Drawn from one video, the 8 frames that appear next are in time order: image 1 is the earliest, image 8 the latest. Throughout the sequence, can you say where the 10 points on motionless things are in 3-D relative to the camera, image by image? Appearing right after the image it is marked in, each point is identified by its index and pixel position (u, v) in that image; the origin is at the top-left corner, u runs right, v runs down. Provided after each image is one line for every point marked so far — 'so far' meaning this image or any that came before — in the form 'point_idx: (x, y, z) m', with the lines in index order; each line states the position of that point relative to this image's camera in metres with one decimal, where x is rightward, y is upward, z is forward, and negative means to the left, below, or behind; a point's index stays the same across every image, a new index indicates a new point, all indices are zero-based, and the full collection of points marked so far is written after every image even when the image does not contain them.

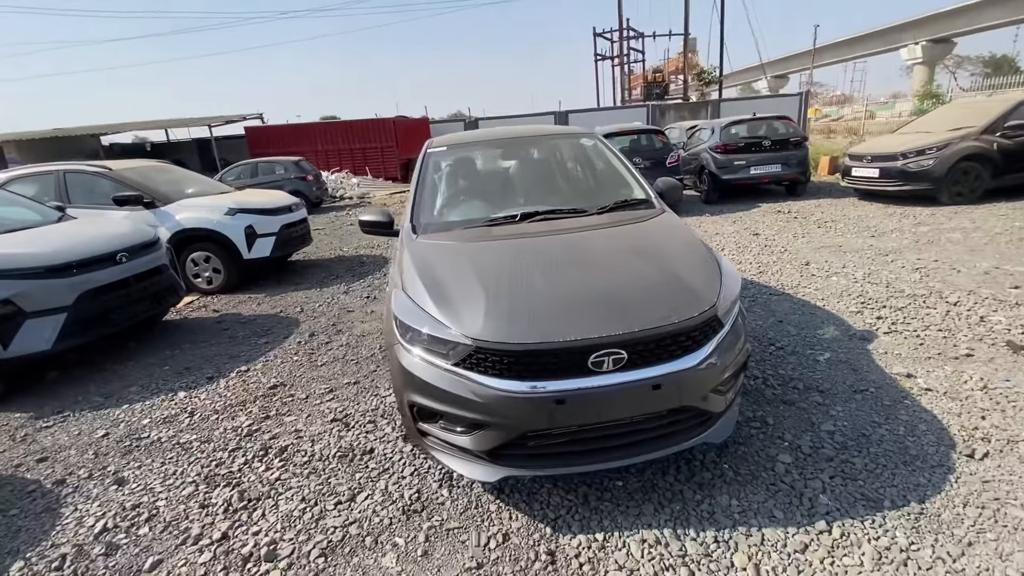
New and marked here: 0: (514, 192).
0: (0.0, +0.6, +3.0) m
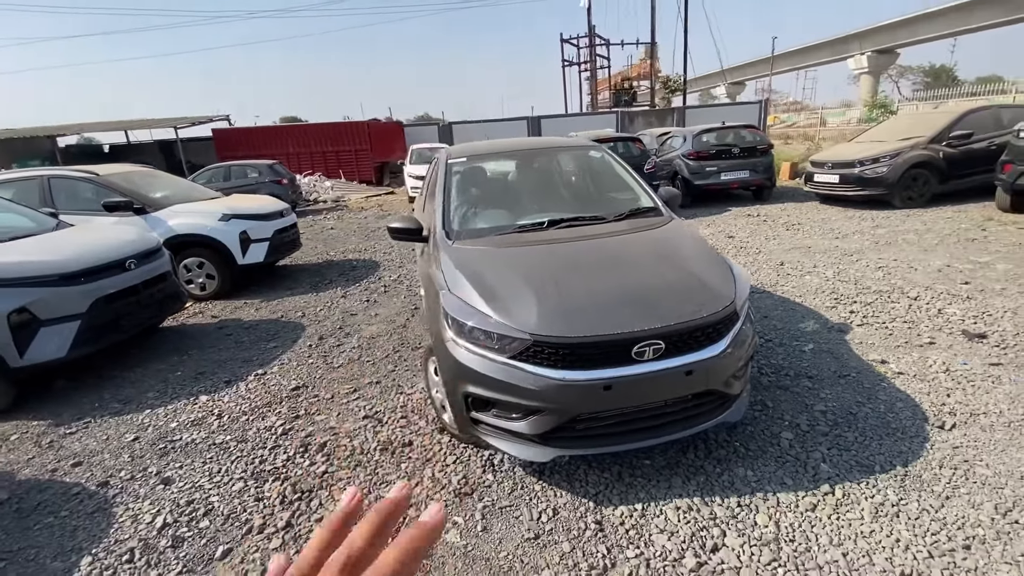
0: (+0.2, +0.6, +3.2) m
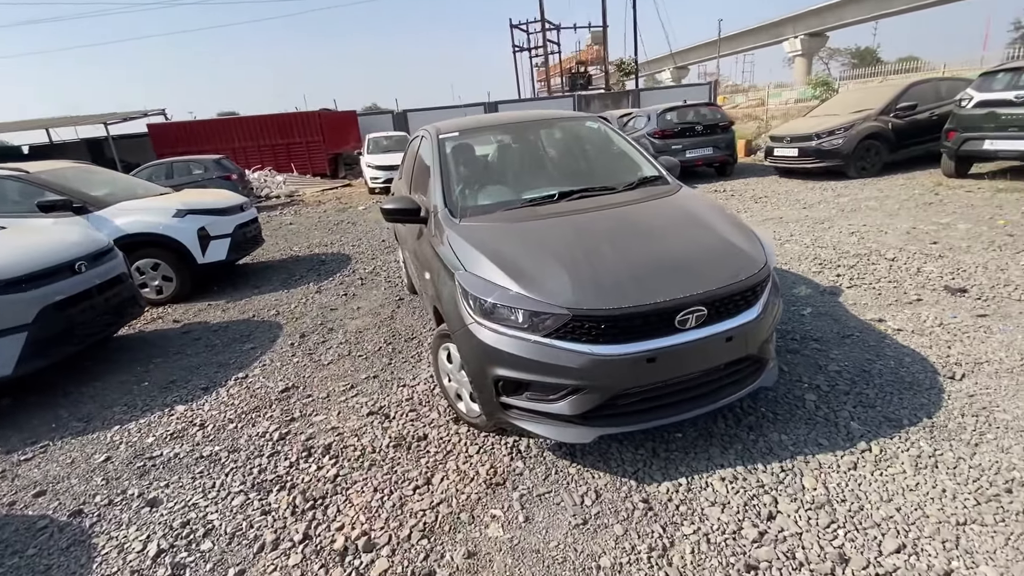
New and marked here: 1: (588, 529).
0: (+0.2, +0.7, +3.1) m
1: (+0.3, -1.0, +1.9) m
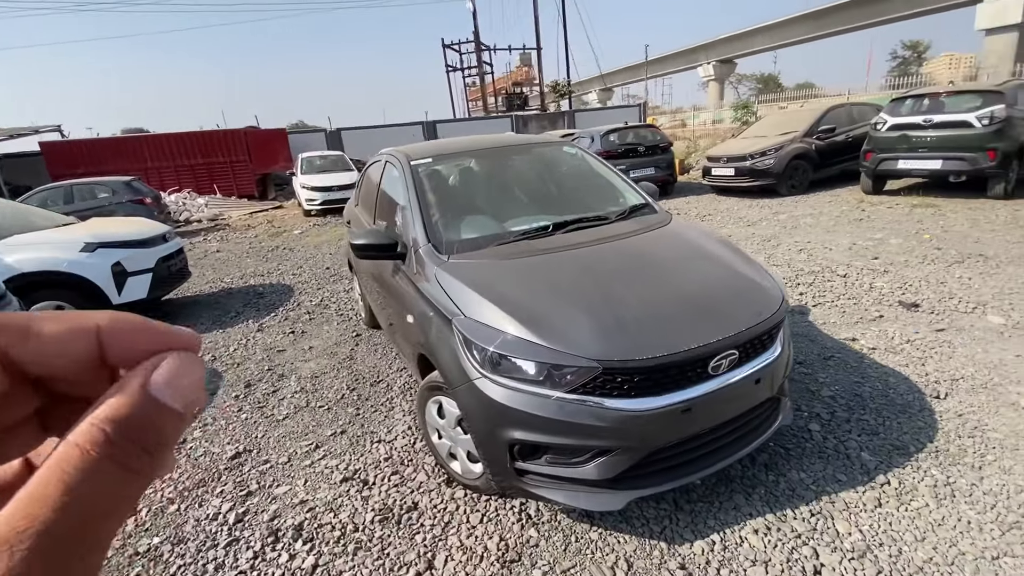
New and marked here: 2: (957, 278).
0: (+0.1, +0.5, +2.9) m
1: (+0.4, -1.1, +1.7) m
2: (+4.0, +0.1, +4.4) m
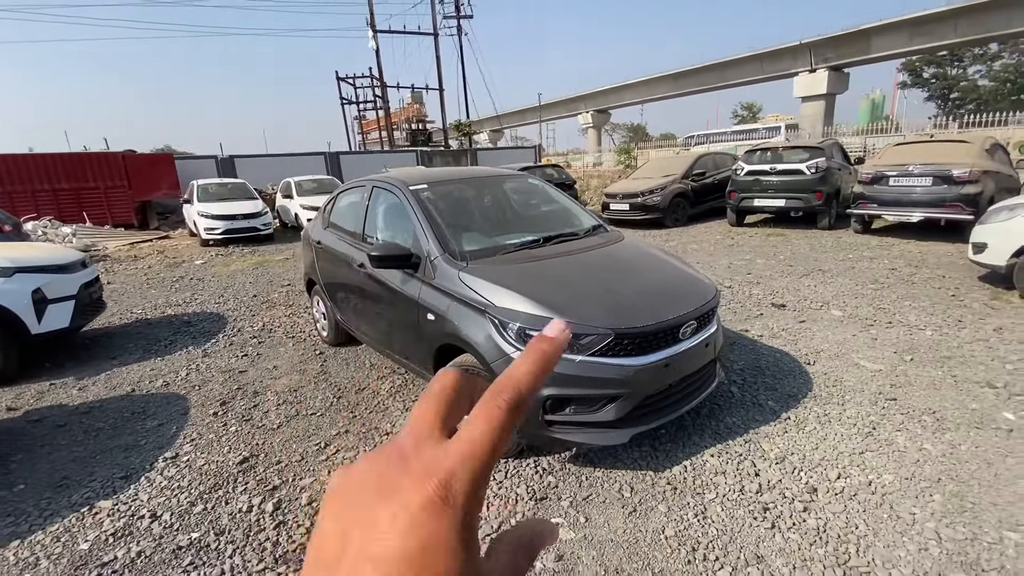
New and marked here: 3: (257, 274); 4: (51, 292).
0: (-0.1, +0.5, +3.5) m
1: (+0.6, -1.1, +2.3) m
2: (+3.5, 0.0, +5.8) m
3: (-4.7, +0.3, +8.9) m
4: (-4.4, 0.0, +4.6) m
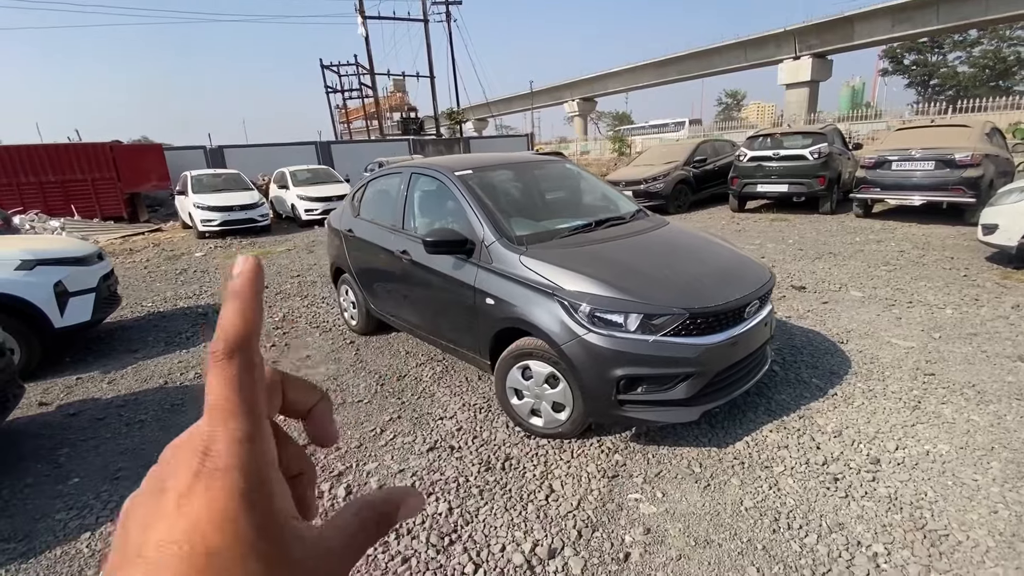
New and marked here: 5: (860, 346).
0: (+0.3, +0.6, +3.5) m
1: (+1.0, -1.0, +2.3) m
2: (+3.8, +0.2, +5.9) m
3: (-4.6, +0.4, +8.8) m
4: (-4.1, 0.0, +4.5) m
5: (+2.7, -0.5, +3.8) m
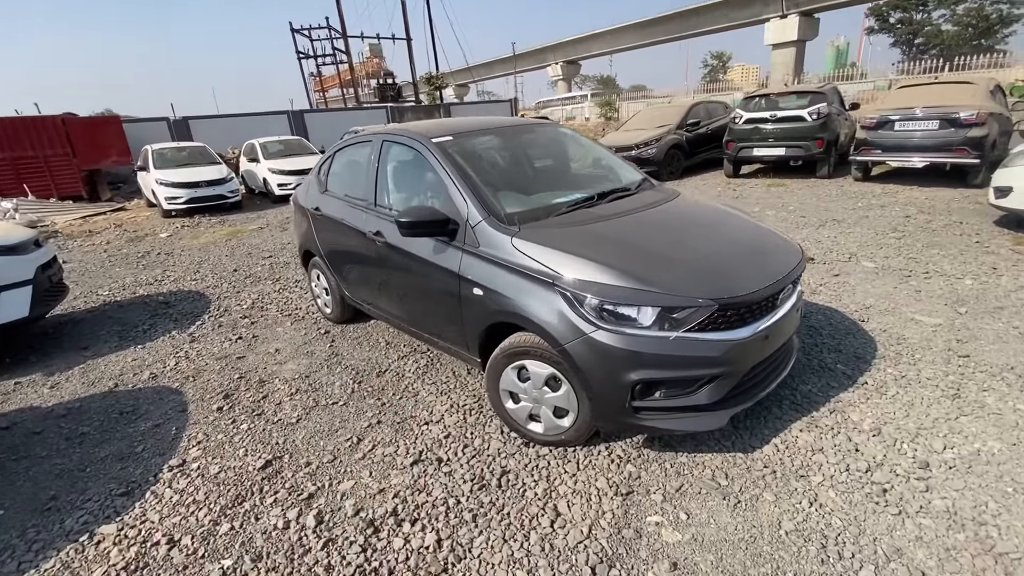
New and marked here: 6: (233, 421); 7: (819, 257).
0: (+0.2, +0.7, +3.0) m
1: (+1.0, -0.9, +2.0) m
2: (+3.6, +0.6, +5.6) m
3: (-4.8, +0.7, +8.2) m
4: (-4.2, +0.1, +4.0) m
5: (+2.7, -0.3, +3.4) m
6: (-1.8, -0.8, +3.0) m
7: (+3.2, +0.3, +5.0) m
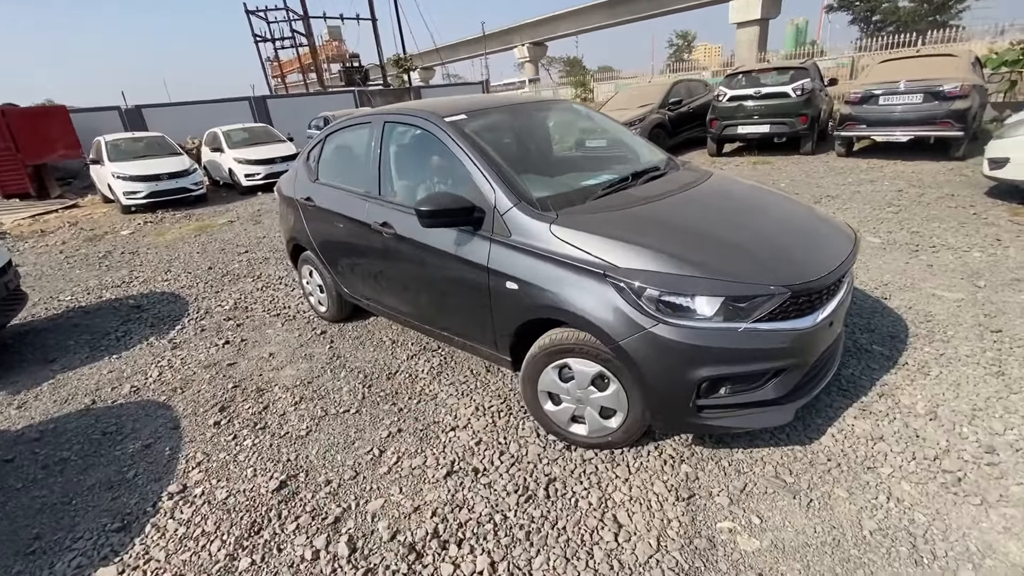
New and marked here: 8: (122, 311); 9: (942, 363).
0: (+0.3, +0.7, +2.8) m
1: (+1.2, -0.8, +1.9) m
2: (+3.6, +0.9, +5.5) m
3: (-5.0, +0.7, +7.7) m
4: (-4.1, 0.0, +3.5) m
5: (+2.8, -0.1, +3.4) m
6: (-1.6, -0.9, +2.8) m
7: (+3.2, +0.5, +4.9) m
8: (-4.0, -0.2, +5.0) m
9: (+2.4, -0.4, +2.7) m
